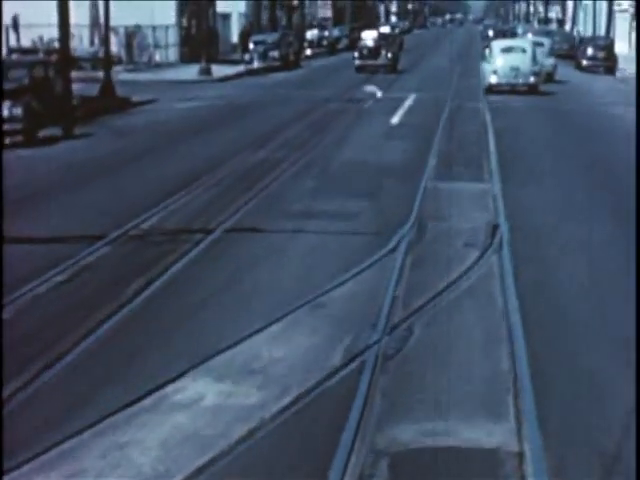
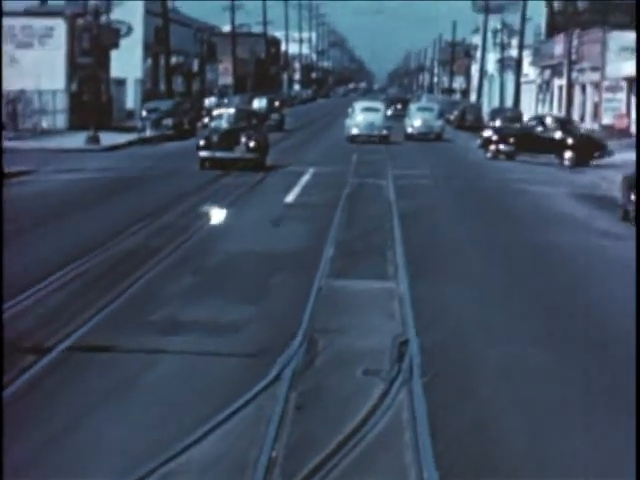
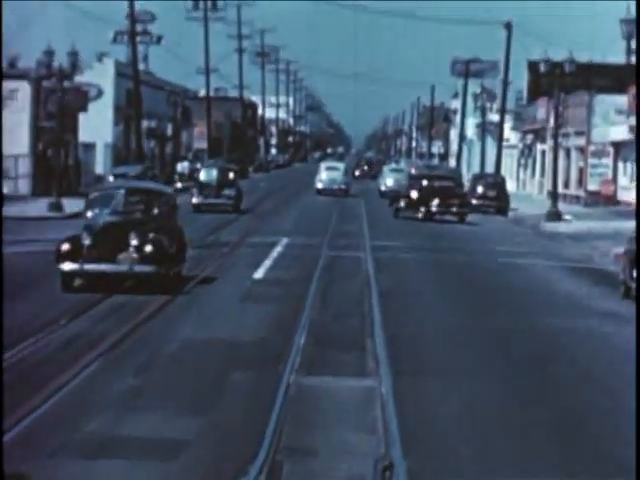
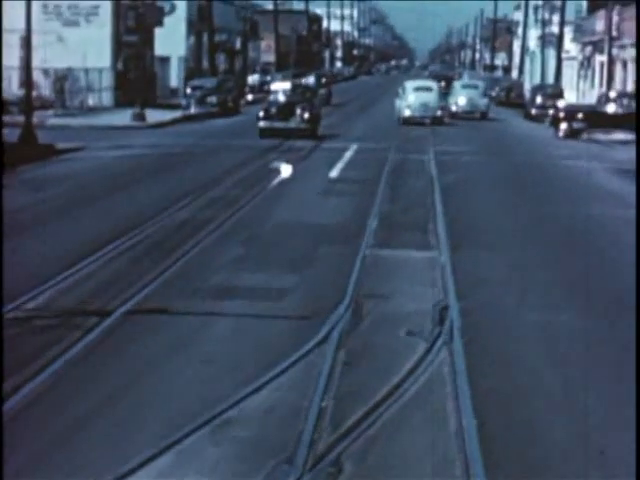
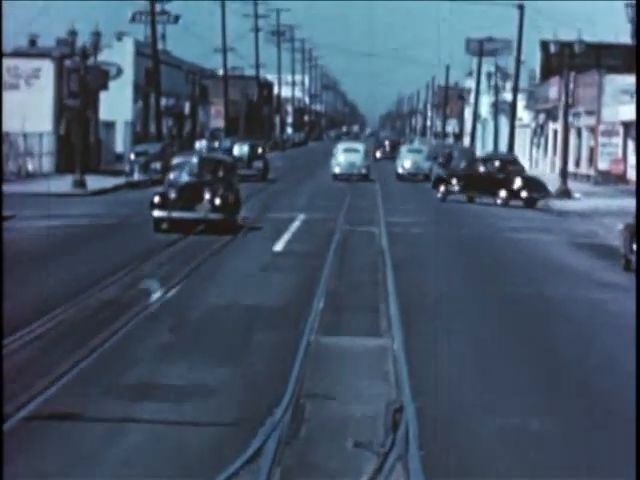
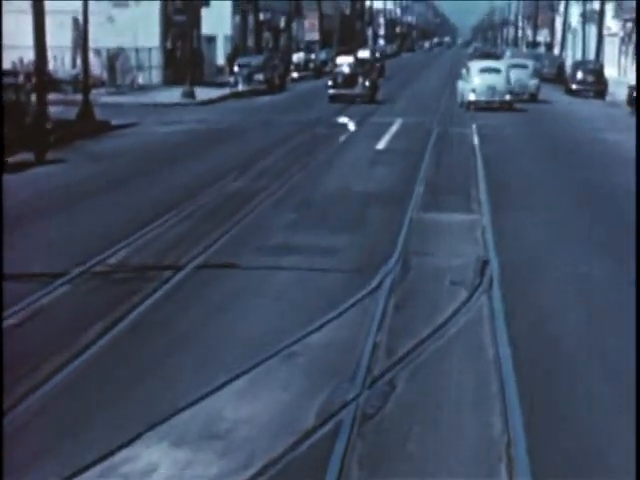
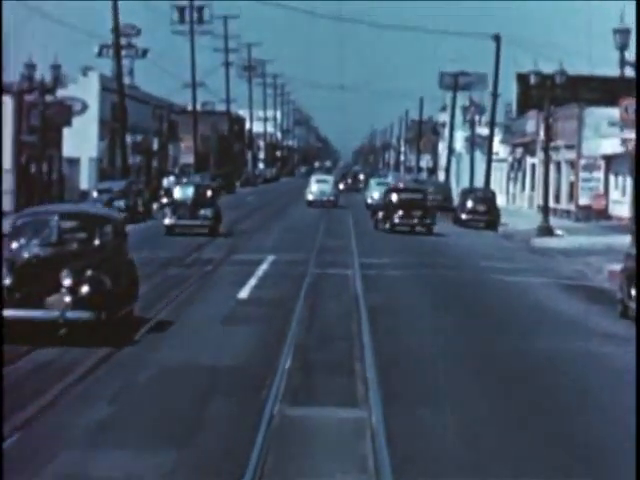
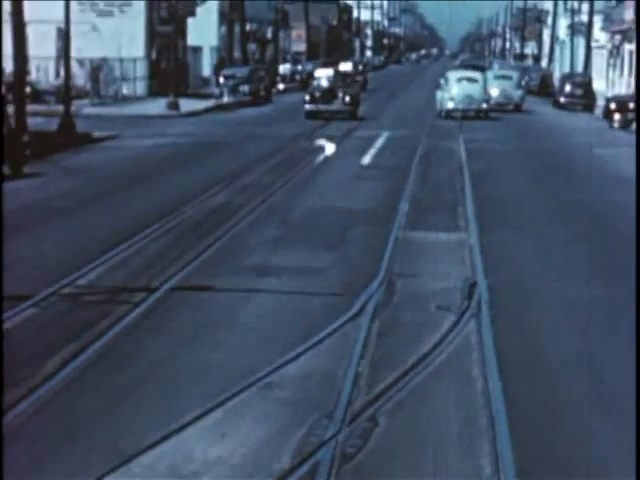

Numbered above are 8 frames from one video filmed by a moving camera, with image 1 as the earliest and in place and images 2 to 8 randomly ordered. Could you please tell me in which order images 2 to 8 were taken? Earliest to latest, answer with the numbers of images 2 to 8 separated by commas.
6, 8, 4, 2, 5, 3, 7
